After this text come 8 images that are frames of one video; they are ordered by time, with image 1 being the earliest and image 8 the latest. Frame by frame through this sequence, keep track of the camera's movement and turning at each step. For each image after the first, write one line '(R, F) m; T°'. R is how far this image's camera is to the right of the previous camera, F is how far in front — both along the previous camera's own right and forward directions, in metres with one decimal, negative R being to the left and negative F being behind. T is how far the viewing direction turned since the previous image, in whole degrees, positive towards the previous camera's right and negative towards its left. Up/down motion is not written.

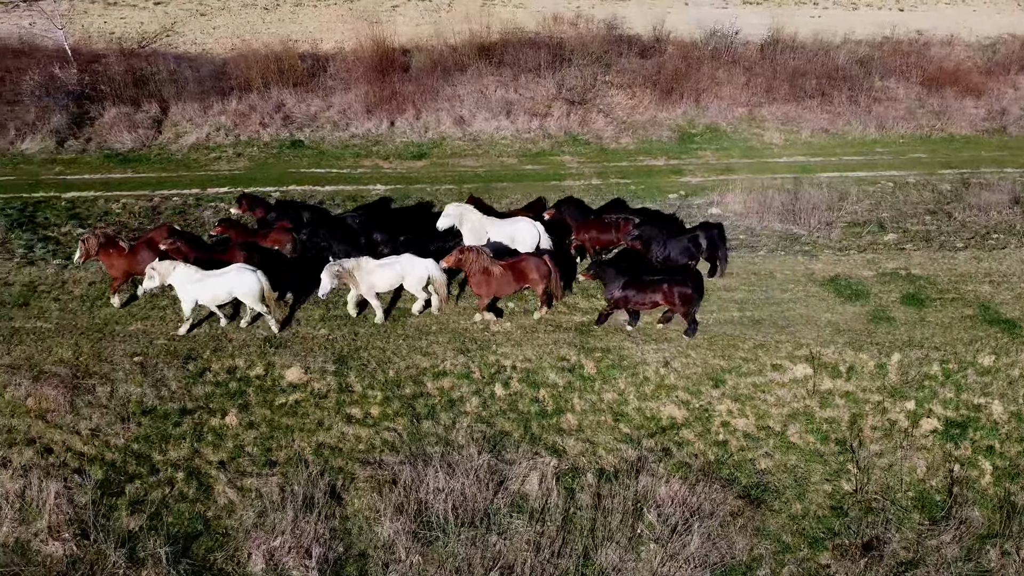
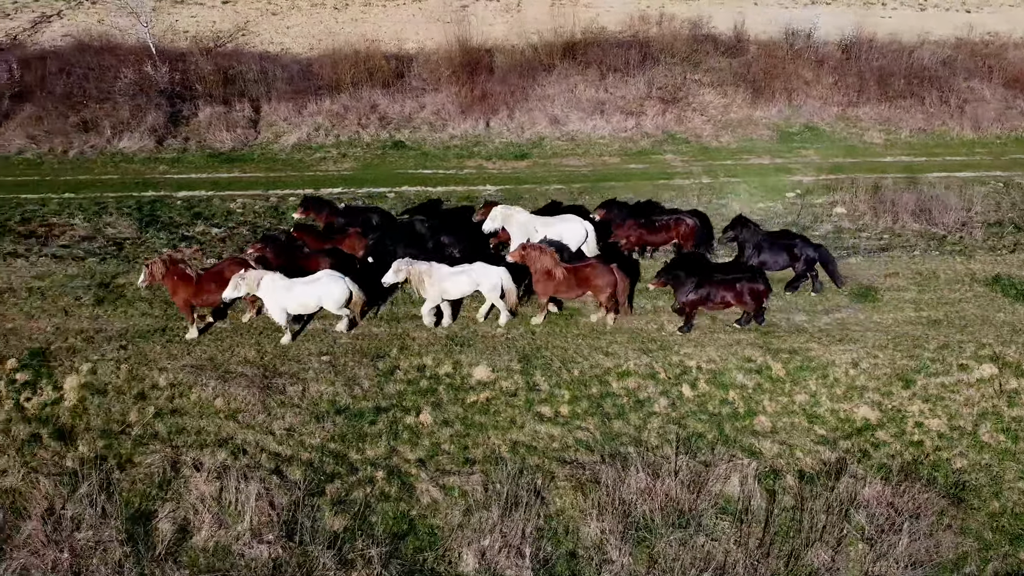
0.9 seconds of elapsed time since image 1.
(-1.4, +0.1) m; +1°
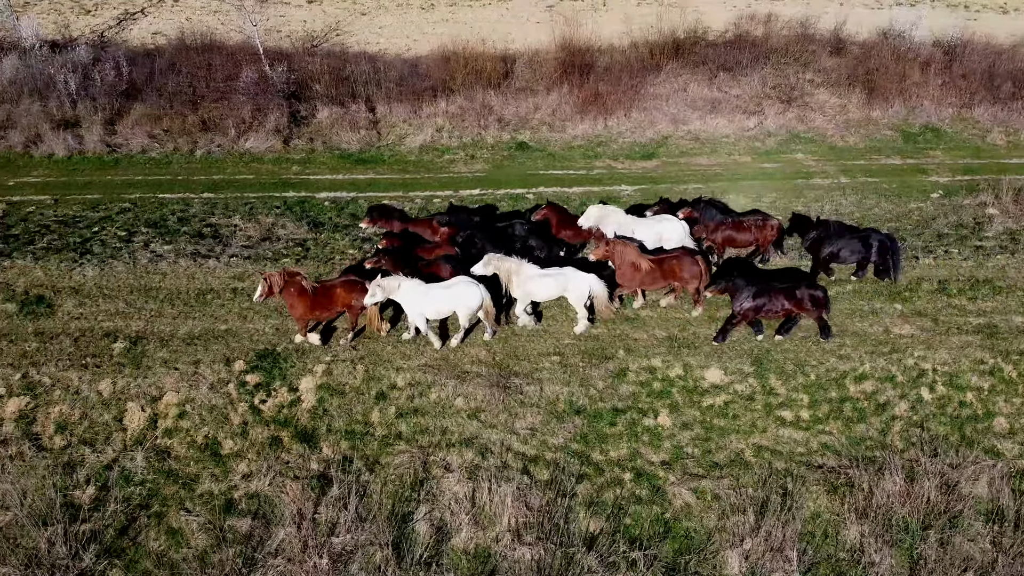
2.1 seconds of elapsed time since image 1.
(-1.8, +0.1) m; +1°
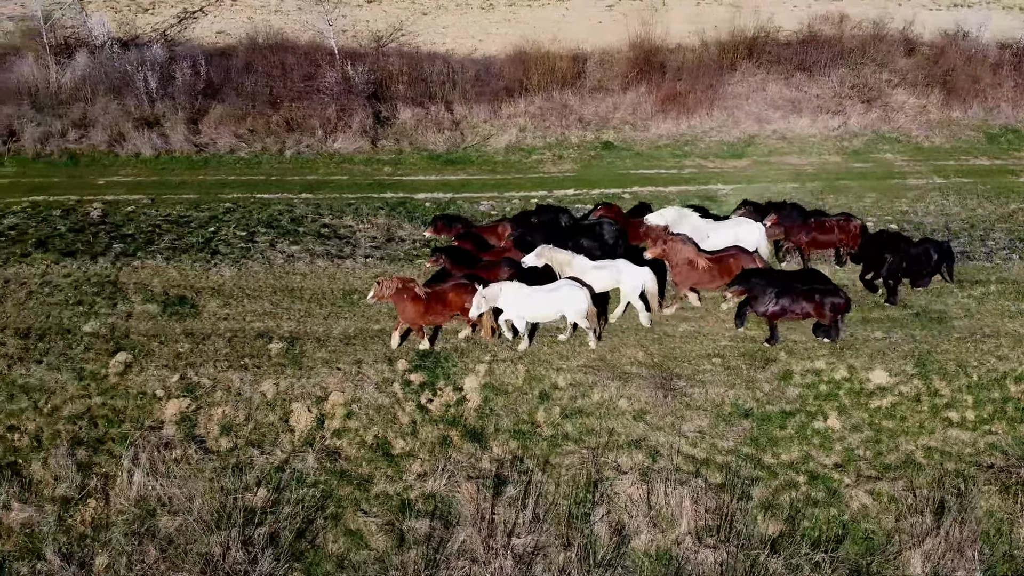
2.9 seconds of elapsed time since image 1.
(-1.2, 0.0) m; +1°
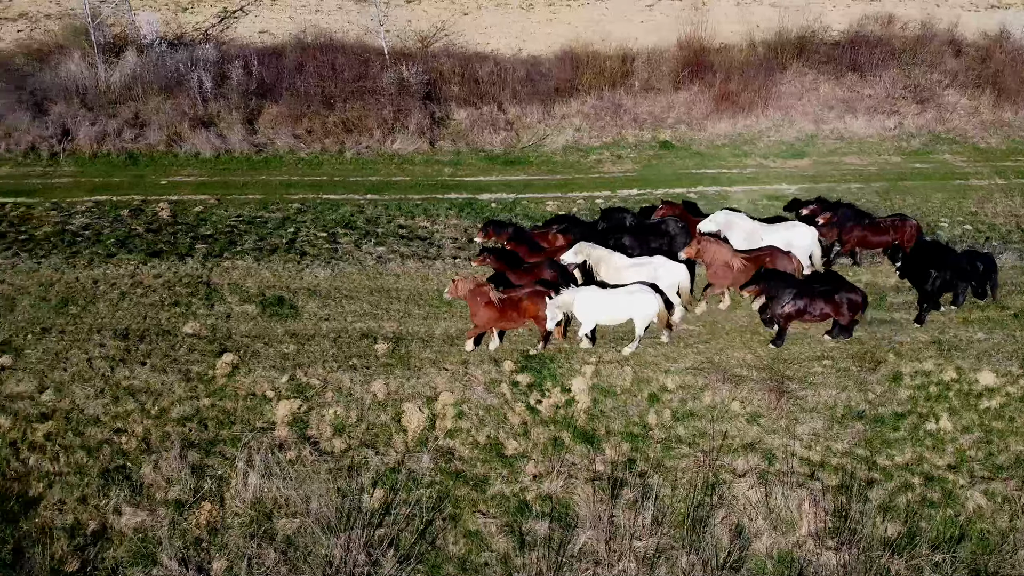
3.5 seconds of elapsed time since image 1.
(-0.8, 0.0) m; +1°
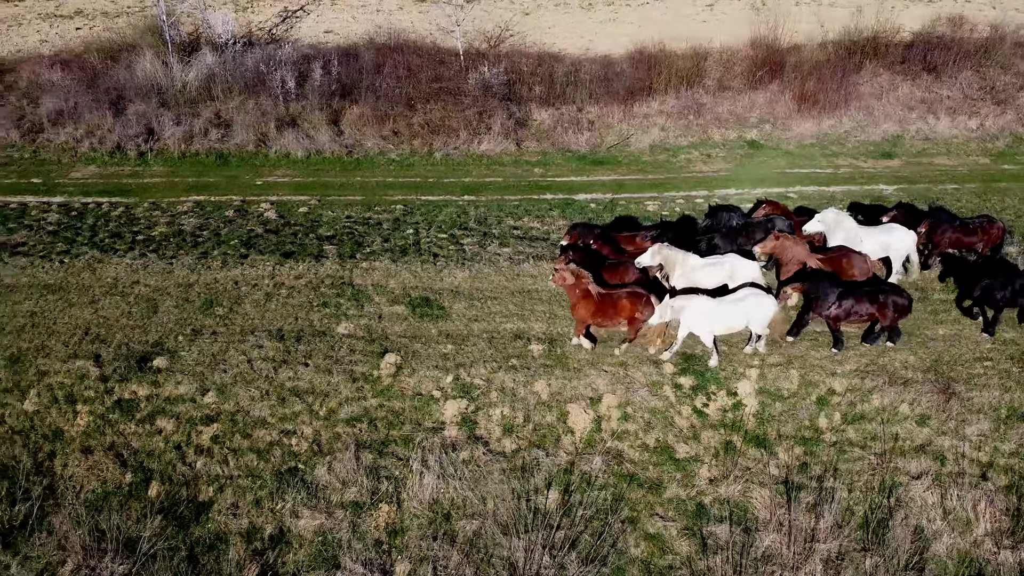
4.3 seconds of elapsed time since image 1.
(-1.2, 0.0) m; +1°
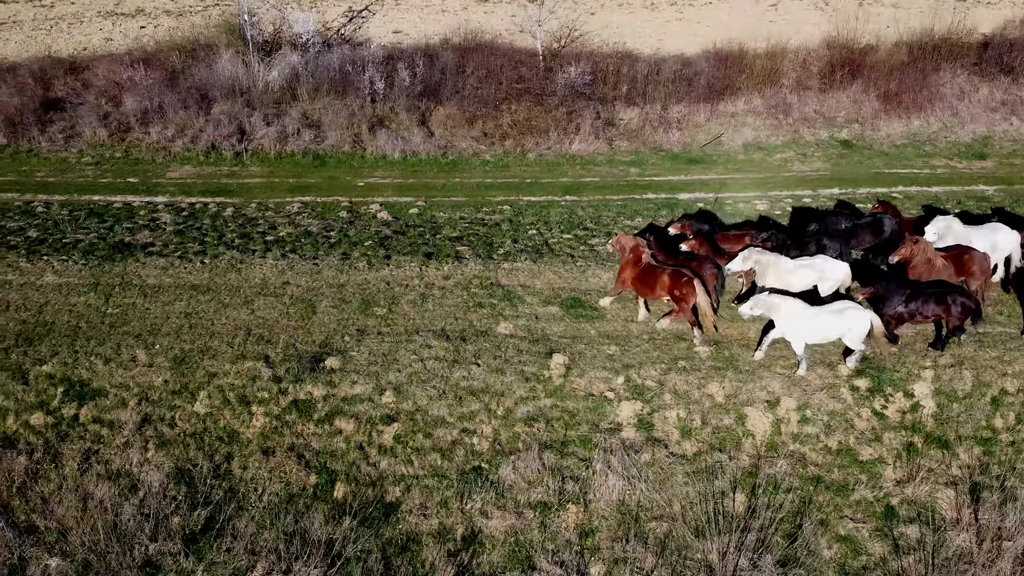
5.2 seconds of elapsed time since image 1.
(-1.3, 0.0) m; +1°
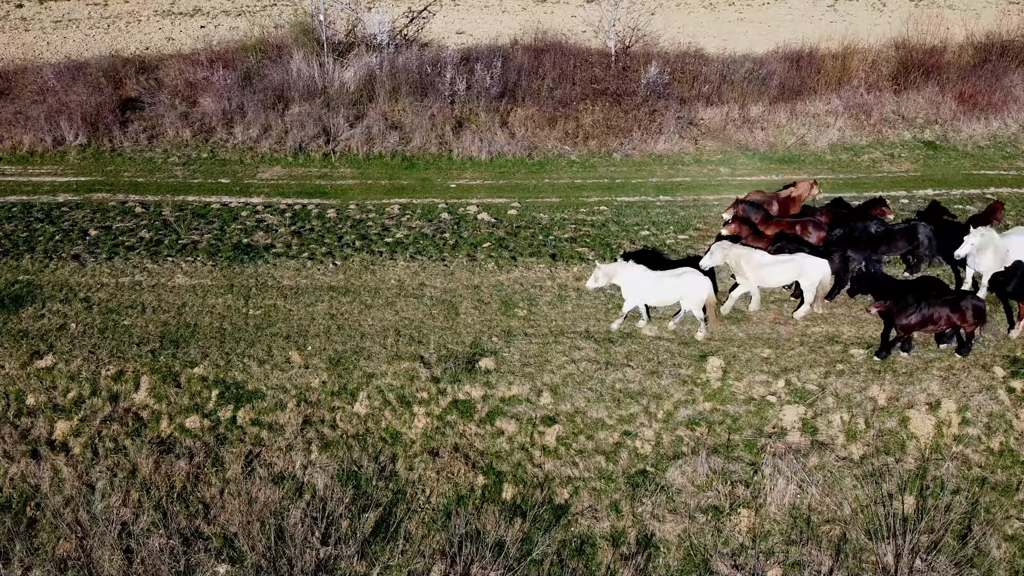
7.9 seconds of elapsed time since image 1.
(-1.1, 0.0) m; +1°
